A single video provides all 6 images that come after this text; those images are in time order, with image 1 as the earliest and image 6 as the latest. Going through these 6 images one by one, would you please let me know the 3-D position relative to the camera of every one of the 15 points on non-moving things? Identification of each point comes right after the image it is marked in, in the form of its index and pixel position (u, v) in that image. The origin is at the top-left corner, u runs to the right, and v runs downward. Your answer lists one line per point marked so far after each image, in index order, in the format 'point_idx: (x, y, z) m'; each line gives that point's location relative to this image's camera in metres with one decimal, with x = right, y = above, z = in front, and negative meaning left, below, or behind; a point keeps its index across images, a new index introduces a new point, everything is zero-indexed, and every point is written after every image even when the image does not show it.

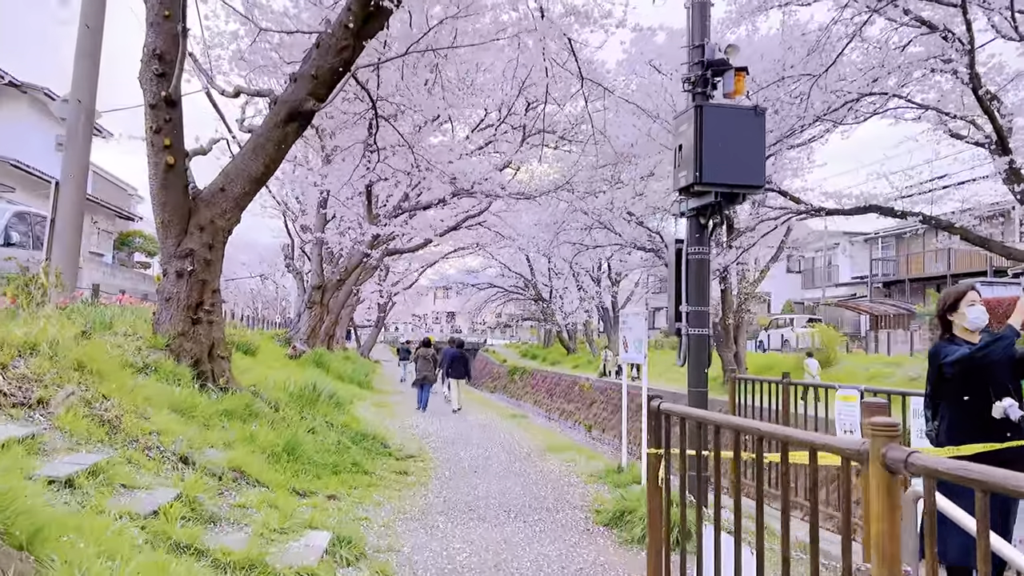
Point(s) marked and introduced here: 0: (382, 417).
0: (-1.6, -1.6, +8.6) m
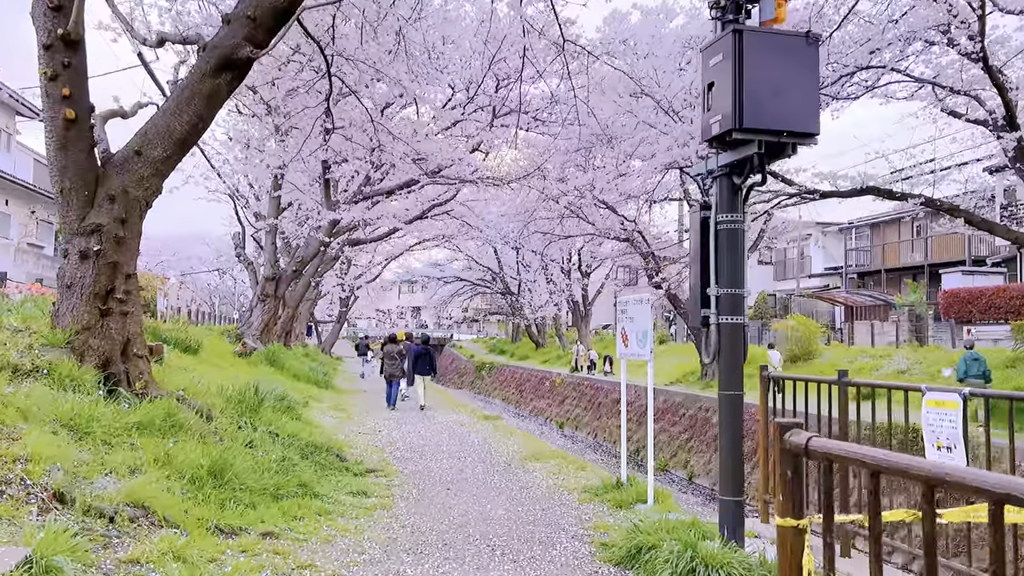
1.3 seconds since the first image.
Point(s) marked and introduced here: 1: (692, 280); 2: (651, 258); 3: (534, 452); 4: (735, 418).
0: (-1.9, -1.5, +7.7) m
1: (+0.9, 0.0, +3.3) m
2: (+3.1, +0.7, +15.6) m
3: (+0.2, -1.5, +6.2) m
4: (+1.0, -0.6, +3.1) m
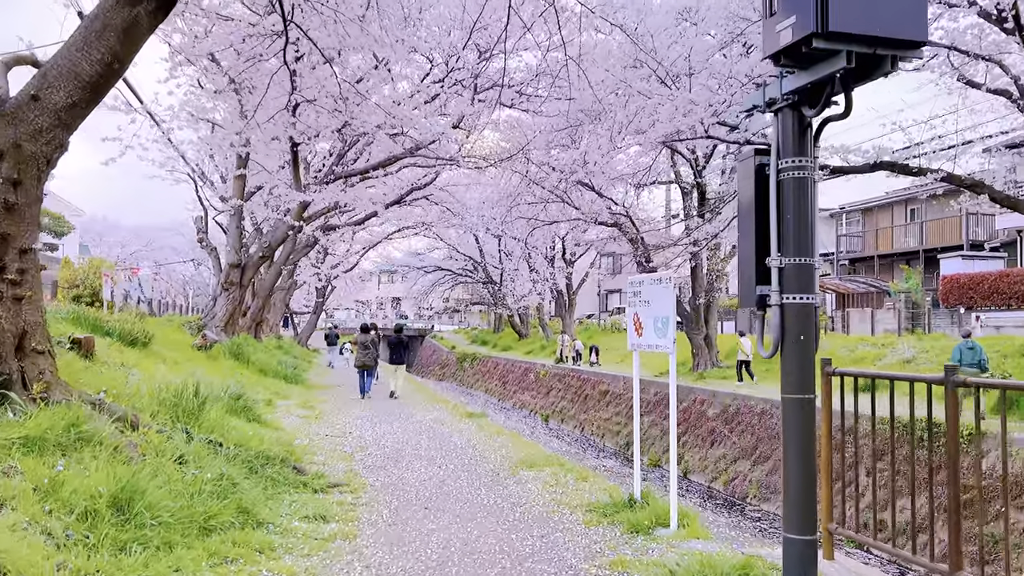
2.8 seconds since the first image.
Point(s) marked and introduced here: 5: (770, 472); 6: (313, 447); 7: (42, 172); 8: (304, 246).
0: (-2.0, -1.3, +6.8) m
1: (+0.8, +0.2, +2.5) m
2: (+2.8, +0.9, +14.9) m
3: (+0.1, -1.3, +5.4) m
4: (+1.0, -0.5, +2.4) m
5: (+3.7, -2.6, +9.8) m
6: (-1.6, -1.3, +5.4) m
7: (-2.5, +0.6, +3.6) m
8: (-4.8, +0.9, +15.8) m
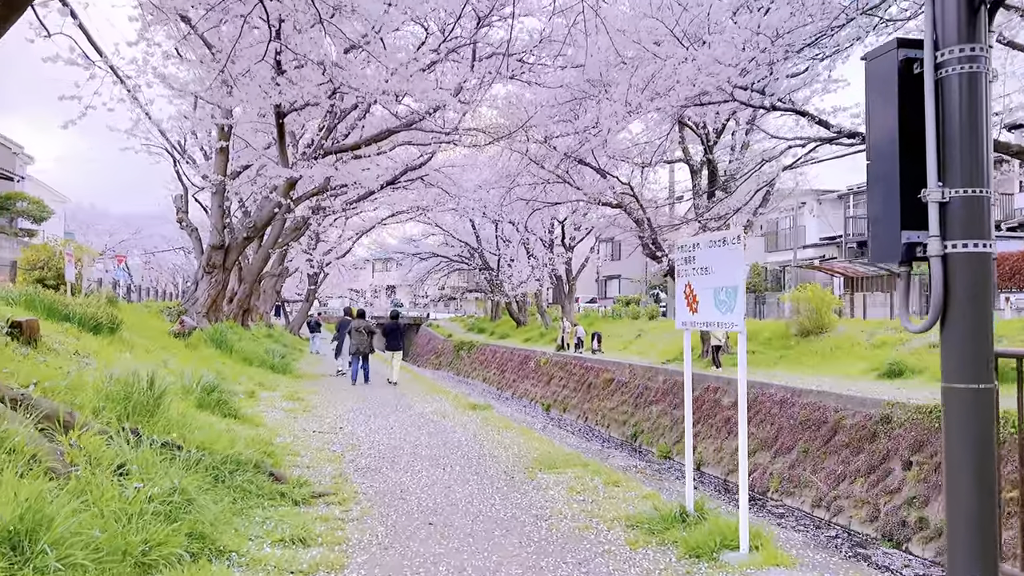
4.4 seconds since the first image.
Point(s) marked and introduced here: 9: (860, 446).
0: (-2.0, -1.1, +6.1) m
1: (+1.0, +0.3, +1.8) m
2: (+2.8, +1.3, +14.2) m
3: (+0.2, -1.2, +4.7) m
4: (+1.1, -0.4, +1.7) m
5: (+3.8, -2.4, +9.2) m
6: (-1.5, -1.1, +4.7) m
7: (-2.4, +0.7, +2.9) m
8: (-4.8, +1.3, +15.0) m
9: (+4.2, -1.9, +8.3) m
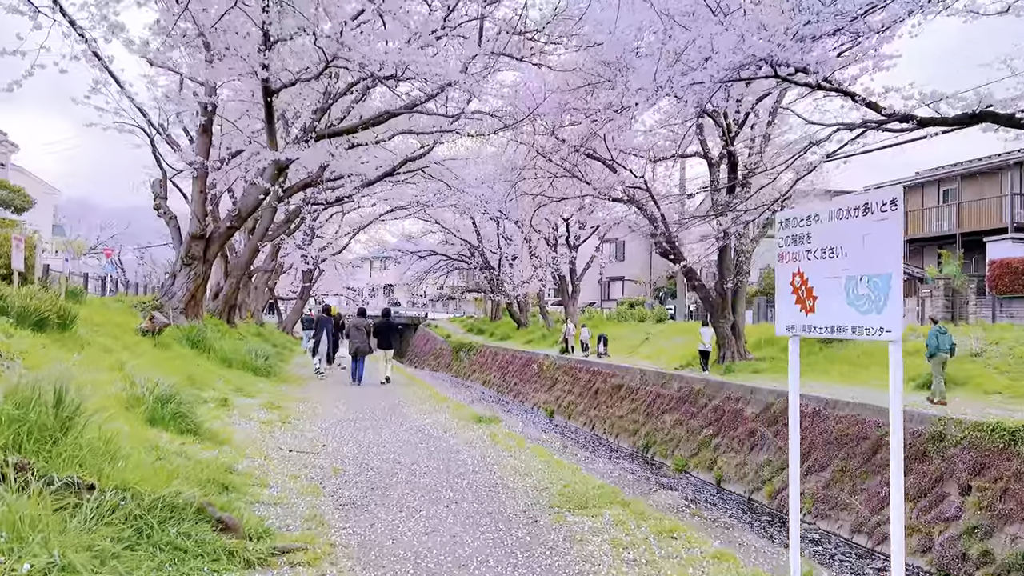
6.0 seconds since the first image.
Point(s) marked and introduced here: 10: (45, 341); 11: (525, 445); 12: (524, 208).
0: (-1.9, -1.1, +5.2) m
1: (+1.1, +0.3, +0.9) m
2: (+2.9, +1.3, +13.3) m
3: (+0.3, -1.1, +3.8) m
4: (+1.3, -0.3, +0.8) m
5: (+3.8, -2.4, +8.3) m
6: (-1.4, -1.0, +3.8) m
7: (-2.2, +0.8, +2.0) m
8: (-4.7, +1.4, +14.1) m
9: (+4.3, -1.9, +7.5) m
10: (-3.4, -0.4, +5.0) m
11: (+0.1, -1.2, +5.6) m
12: (+0.3, +2.2, +18.2) m
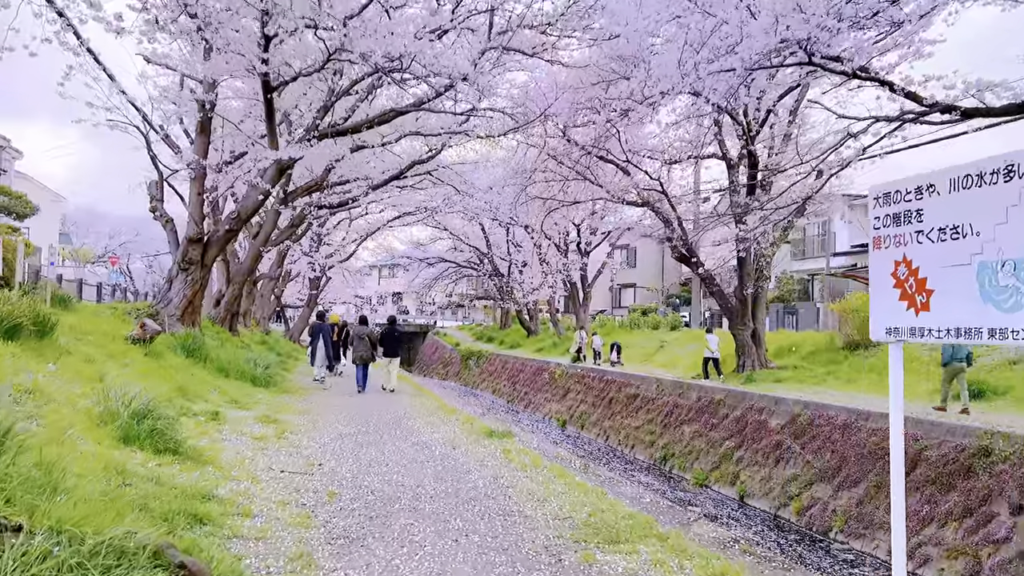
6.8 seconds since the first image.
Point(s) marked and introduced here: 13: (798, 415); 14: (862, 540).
0: (-1.8, -1.1, +4.8) m
1: (+1.1, +0.4, +0.4) m
2: (+3.1, +1.2, +12.8) m
3: (+0.4, -1.1, +3.3) m
4: (+1.3, -0.3, +0.3) m
5: (+4.0, -2.4, +7.8) m
6: (-1.3, -1.0, +3.4) m
7: (-2.2, +0.8, +1.5) m
8: (-4.5, +1.2, +13.7) m
9: (+4.4, -2.0, +6.9) m
10: (-3.3, -0.4, +4.6) m
11: (+0.2, -1.3, +5.1) m
12: (+0.6, +2.0, +17.8) m
13: (+3.9, -1.7, +9.3) m
14: (+3.8, -2.7, +7.4) m
